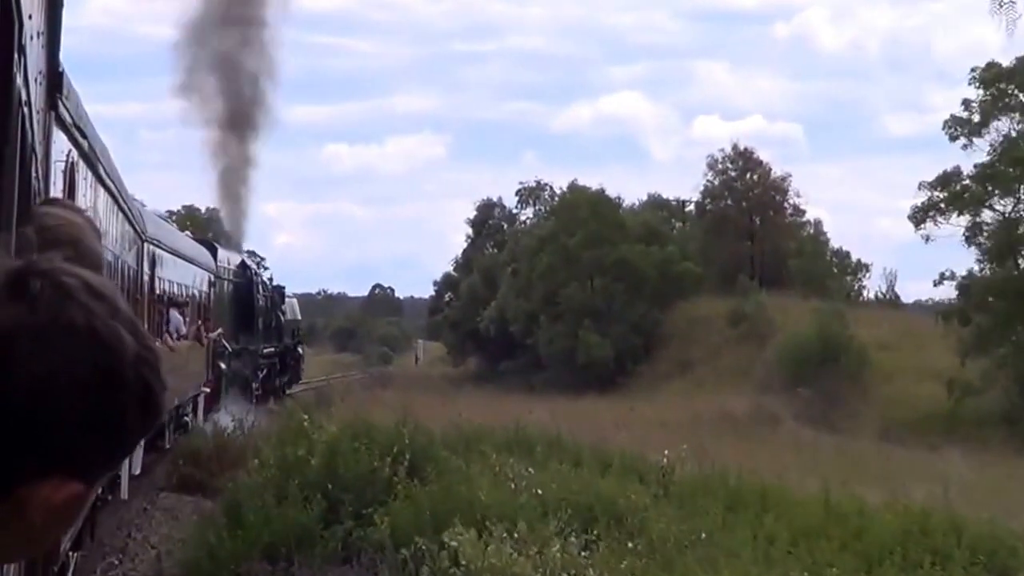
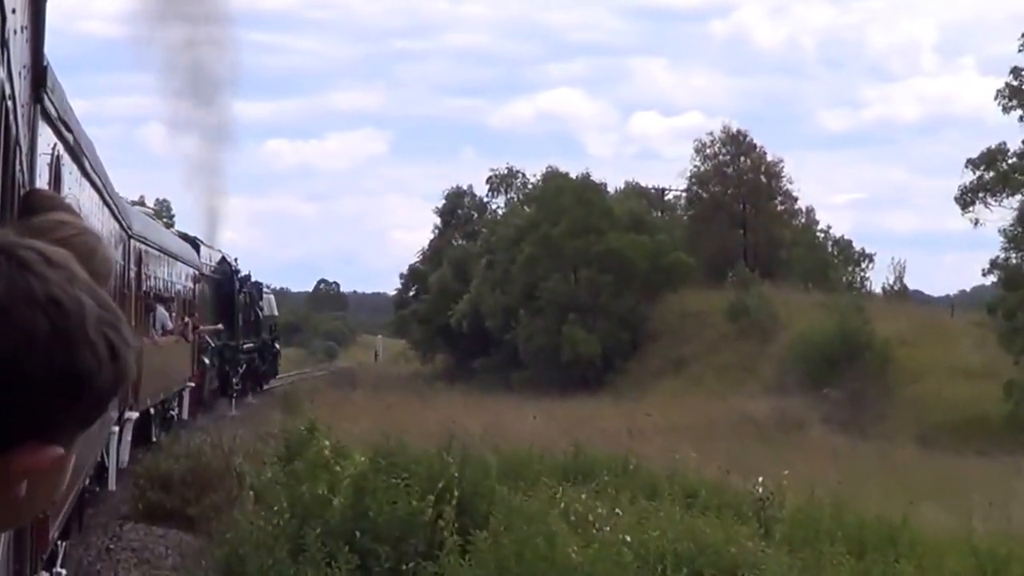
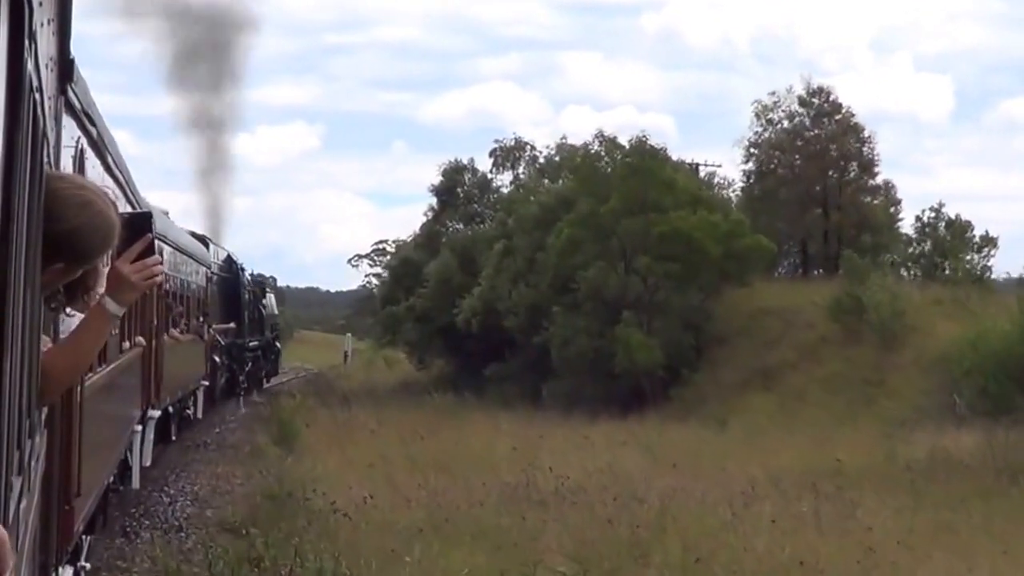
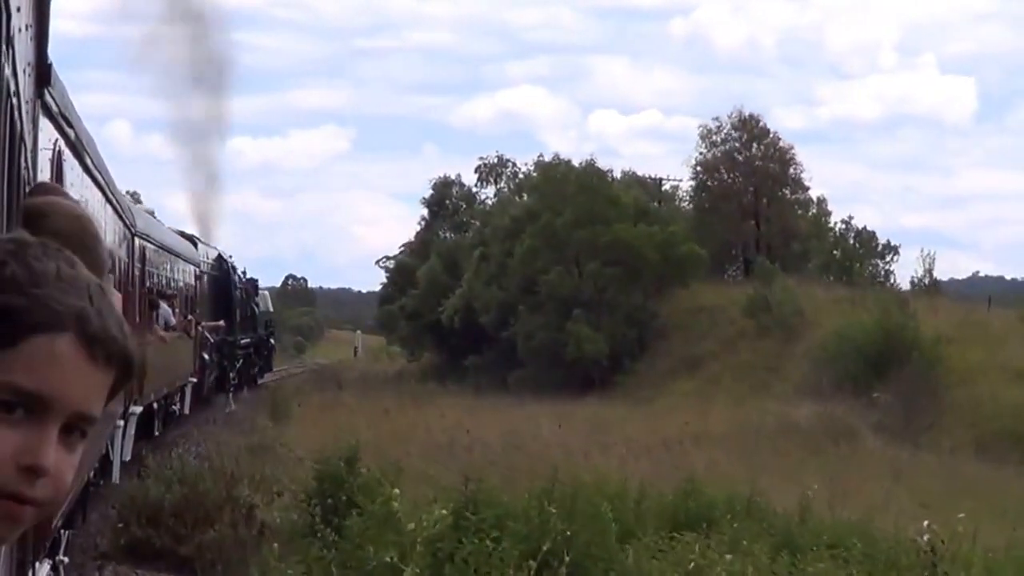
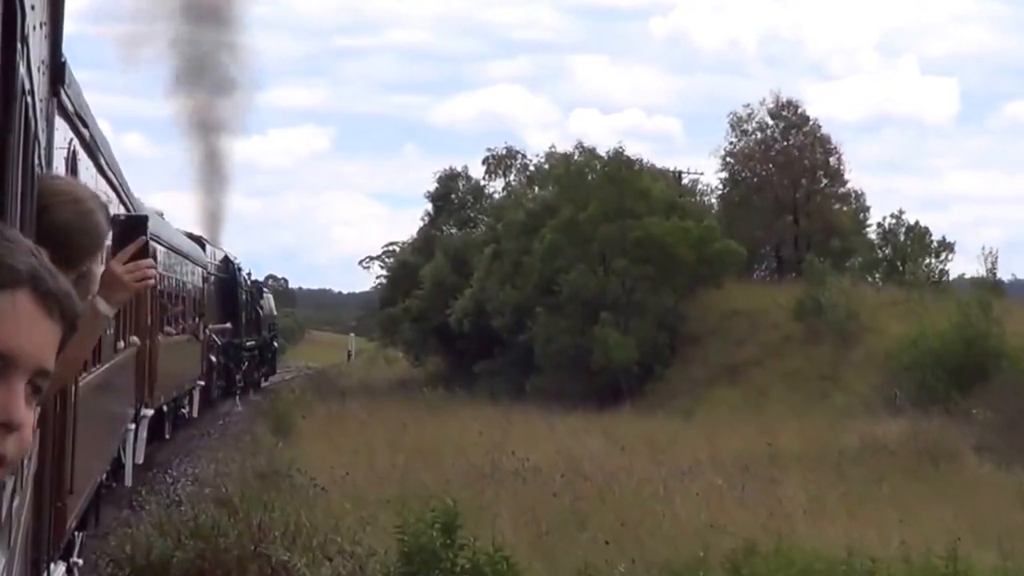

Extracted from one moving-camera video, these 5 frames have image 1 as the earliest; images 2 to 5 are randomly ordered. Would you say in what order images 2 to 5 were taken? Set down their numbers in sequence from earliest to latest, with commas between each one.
2, 4, 5, 3
